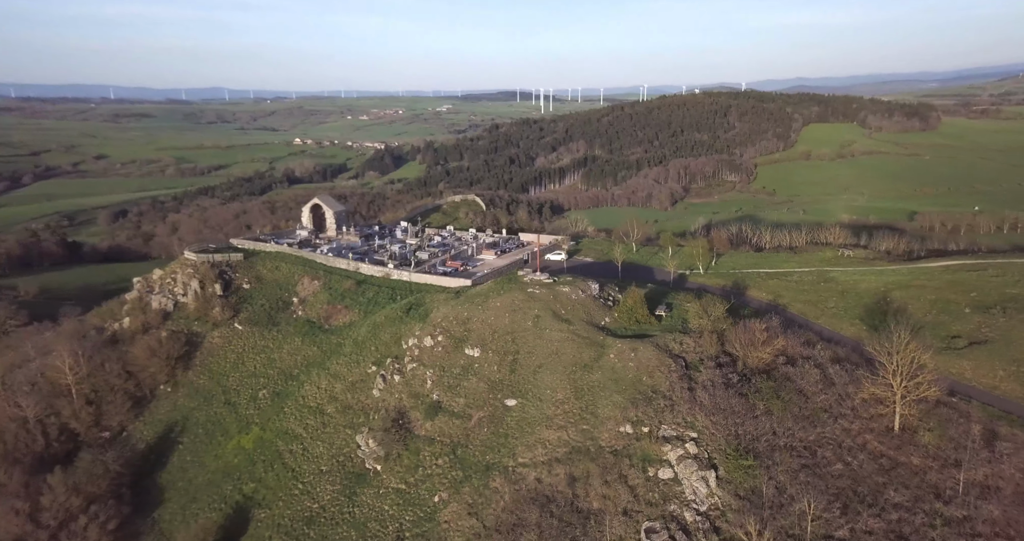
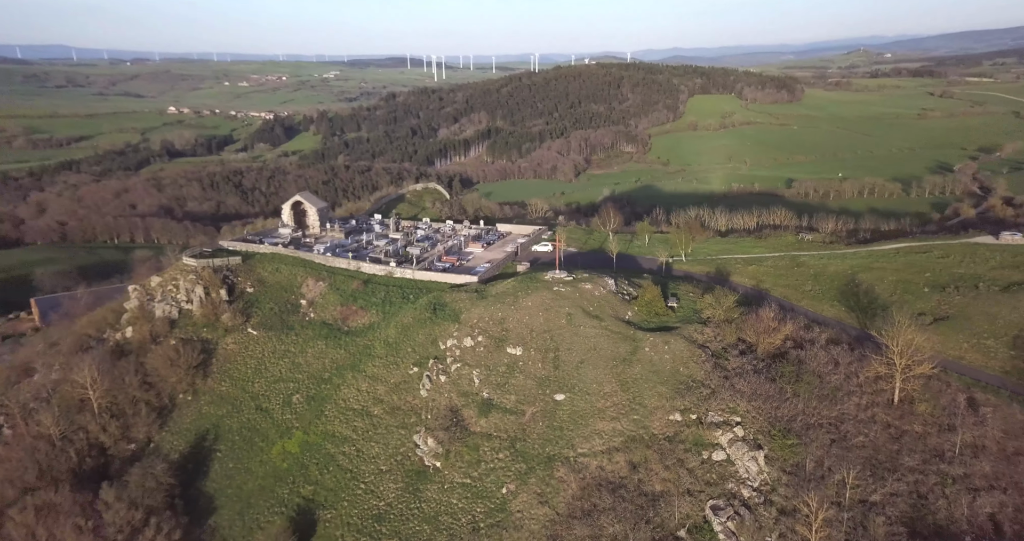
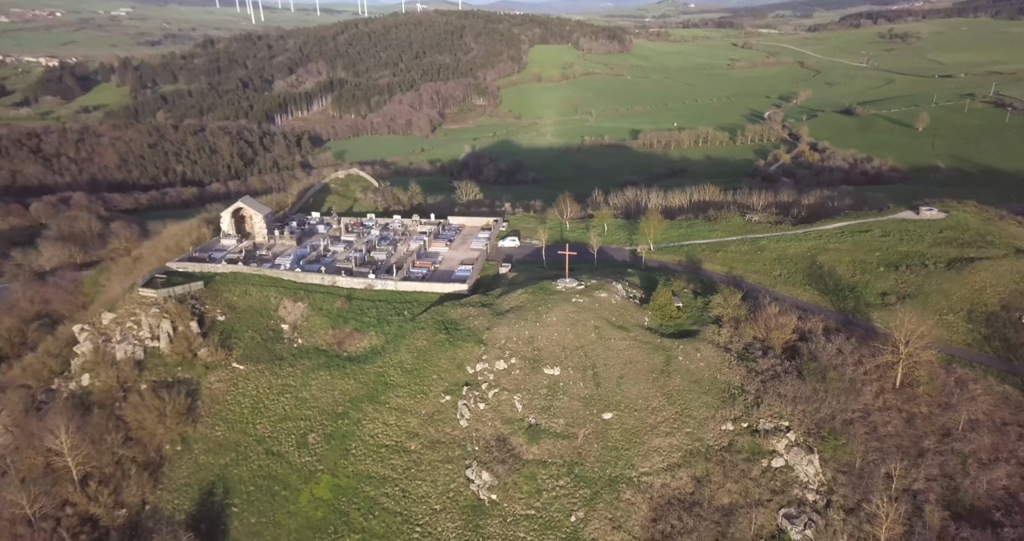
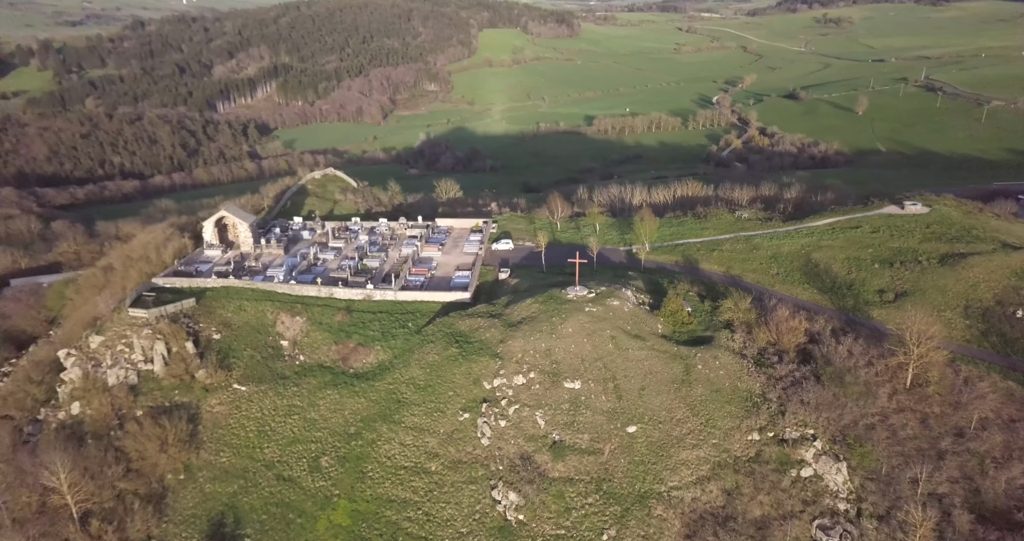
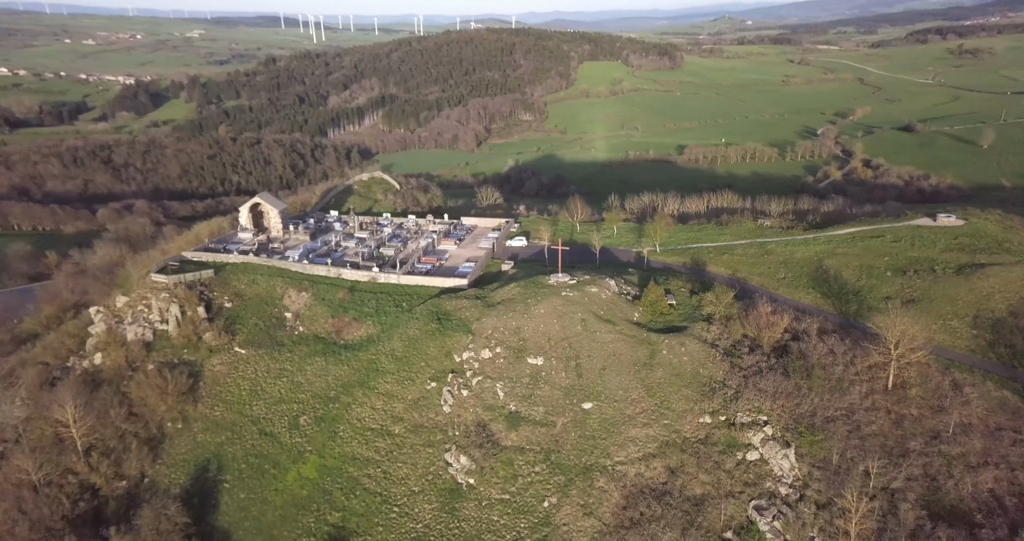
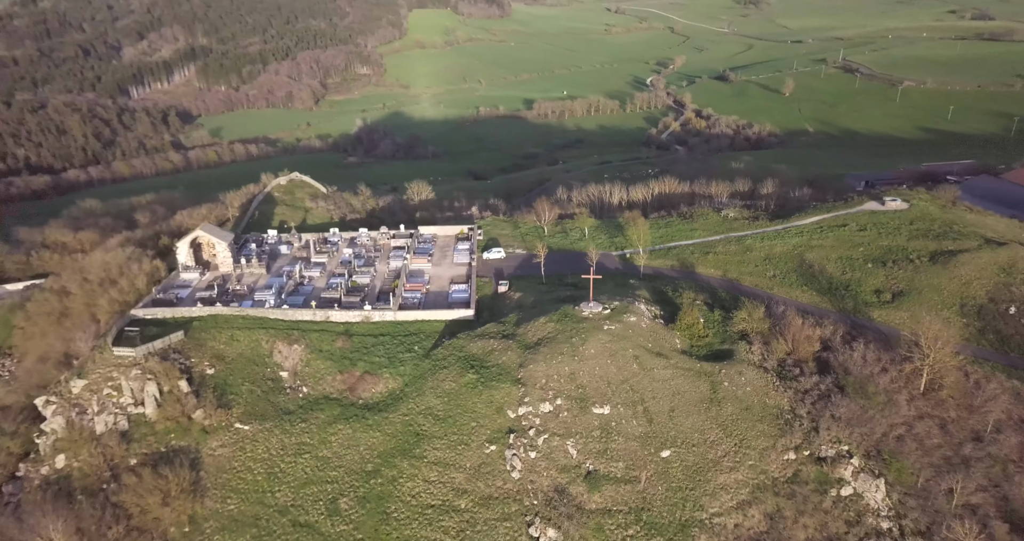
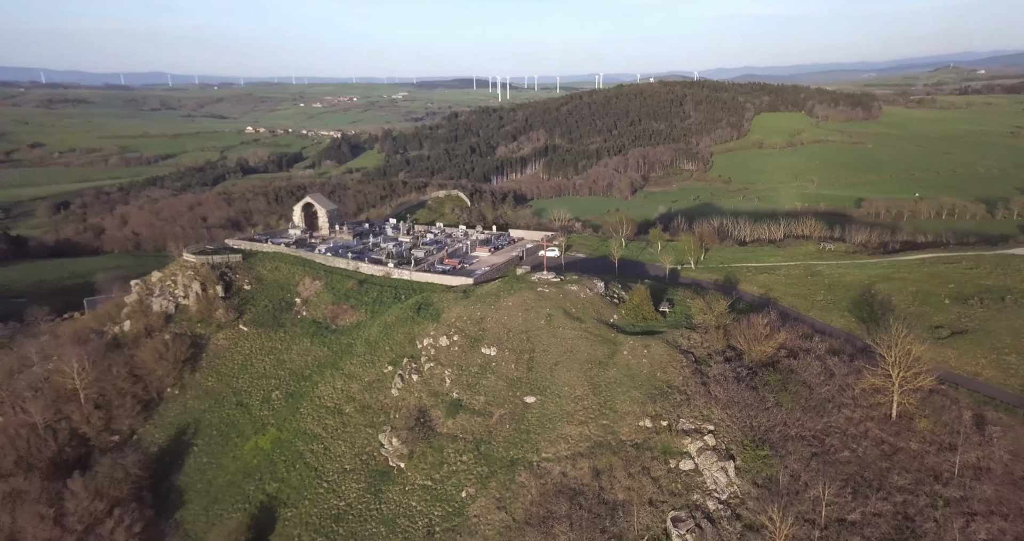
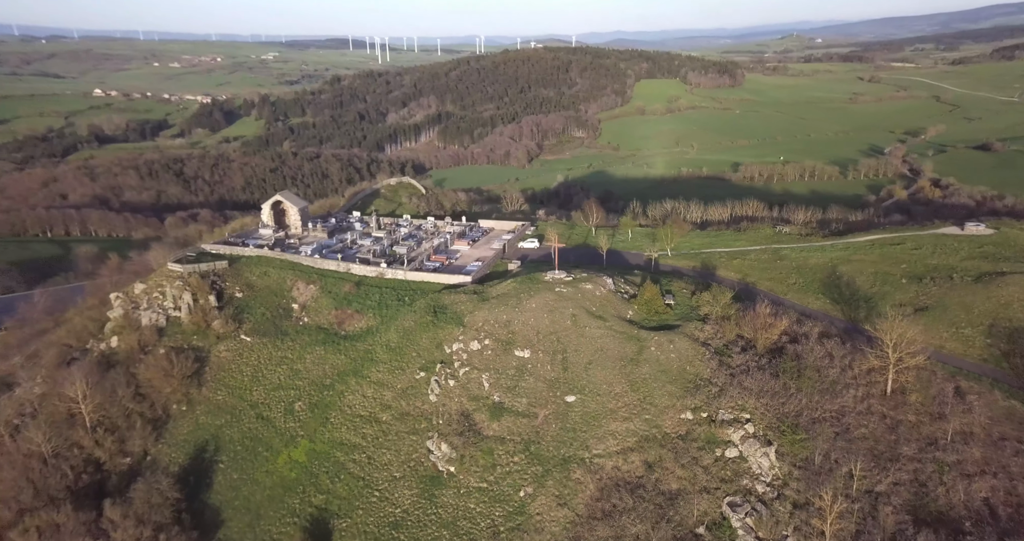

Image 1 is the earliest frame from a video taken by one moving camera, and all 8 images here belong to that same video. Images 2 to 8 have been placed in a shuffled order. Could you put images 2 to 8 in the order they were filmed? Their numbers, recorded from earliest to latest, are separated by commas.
7, 2, 8, 5, 3, 4, 6
